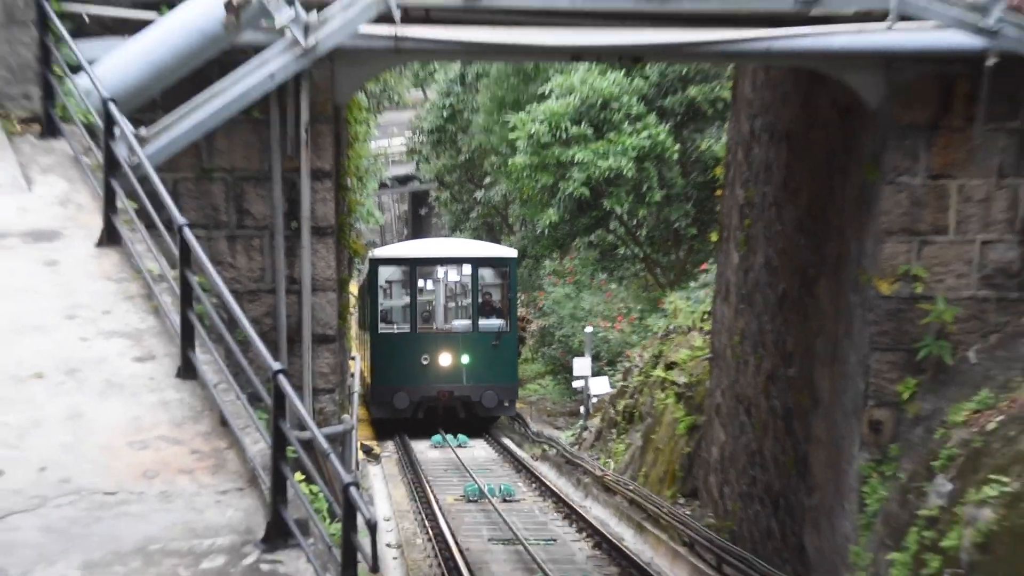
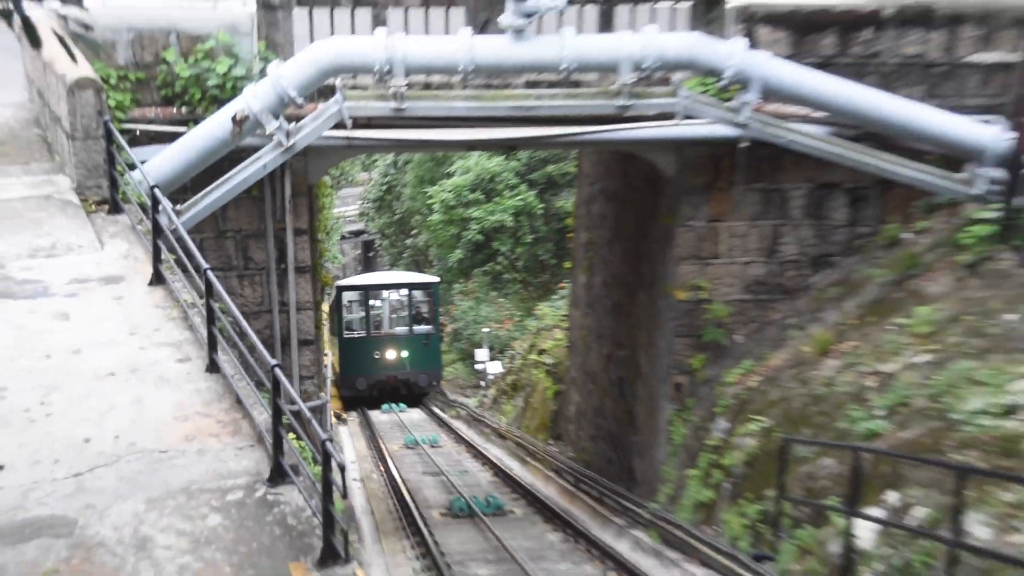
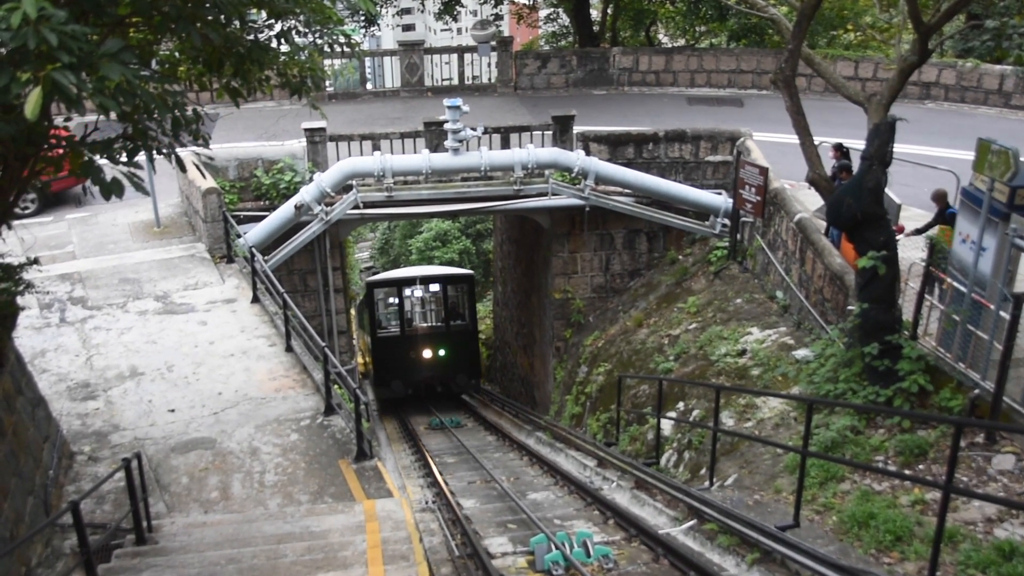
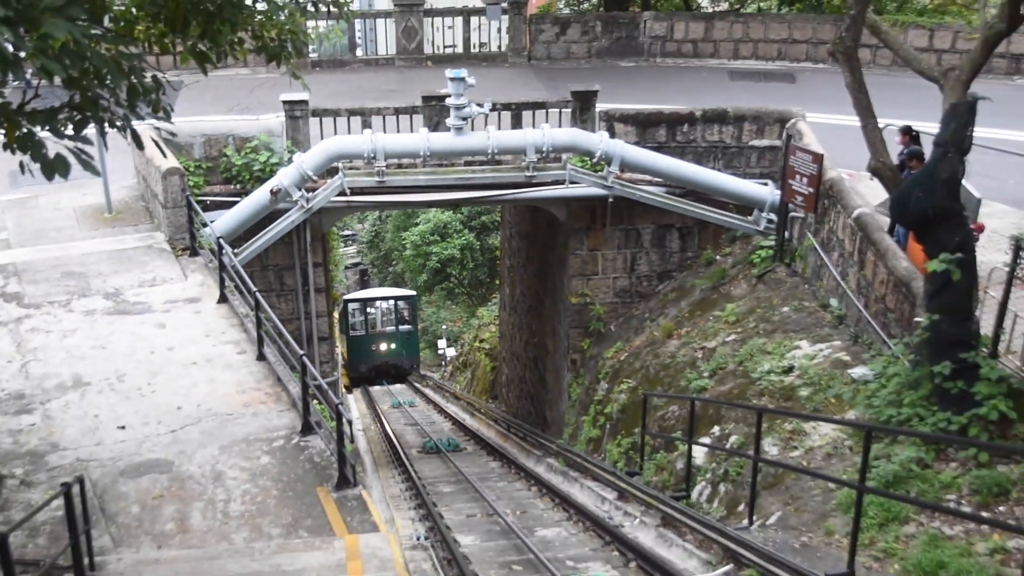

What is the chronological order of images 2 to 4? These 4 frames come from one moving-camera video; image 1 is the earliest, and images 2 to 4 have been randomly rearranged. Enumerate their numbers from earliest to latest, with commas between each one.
2, 4, 3
